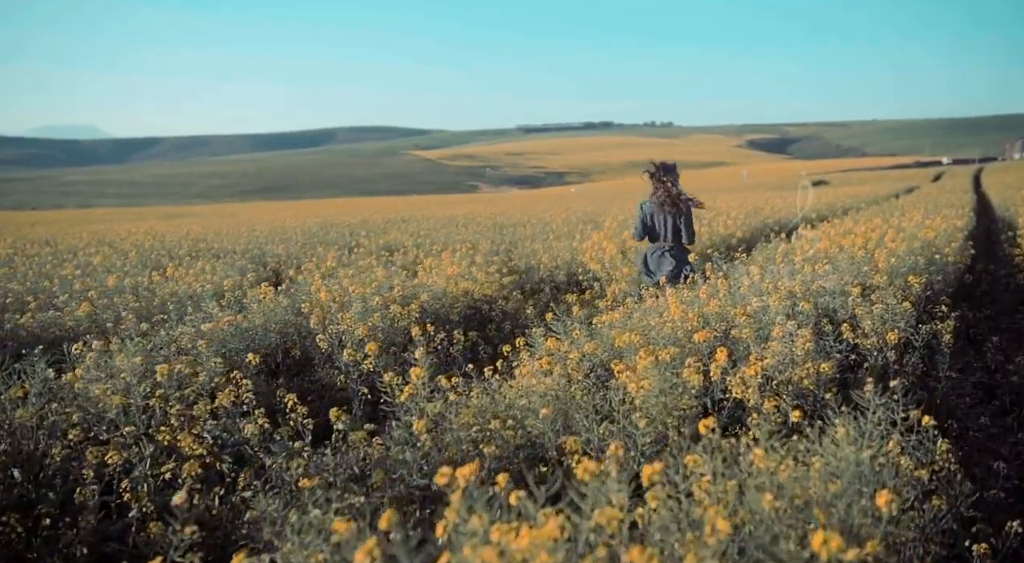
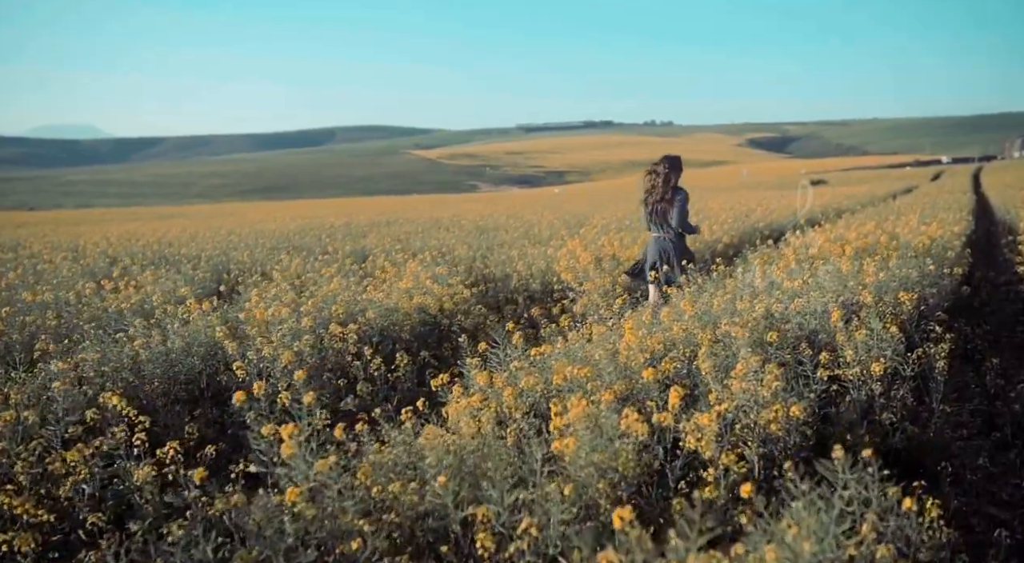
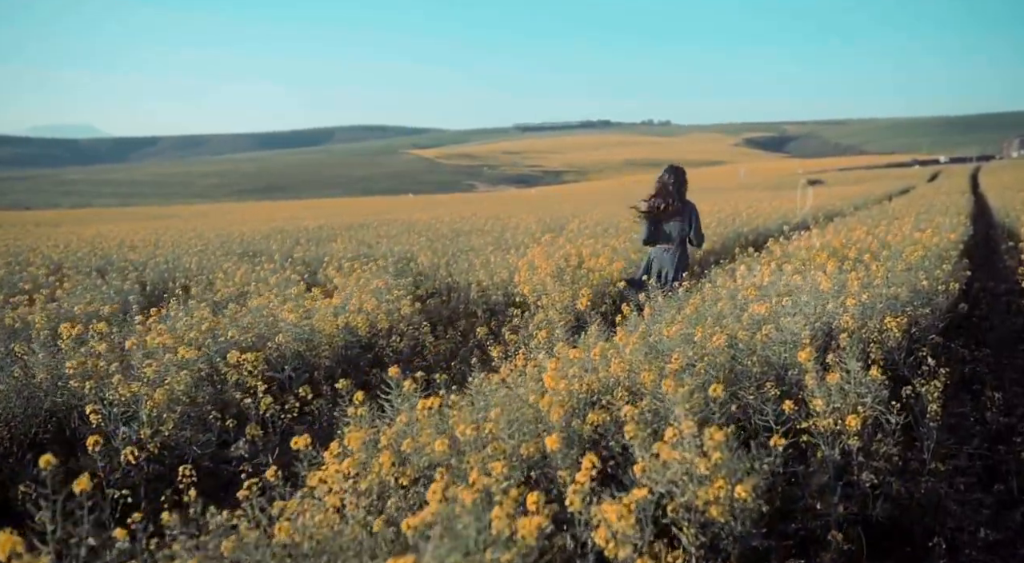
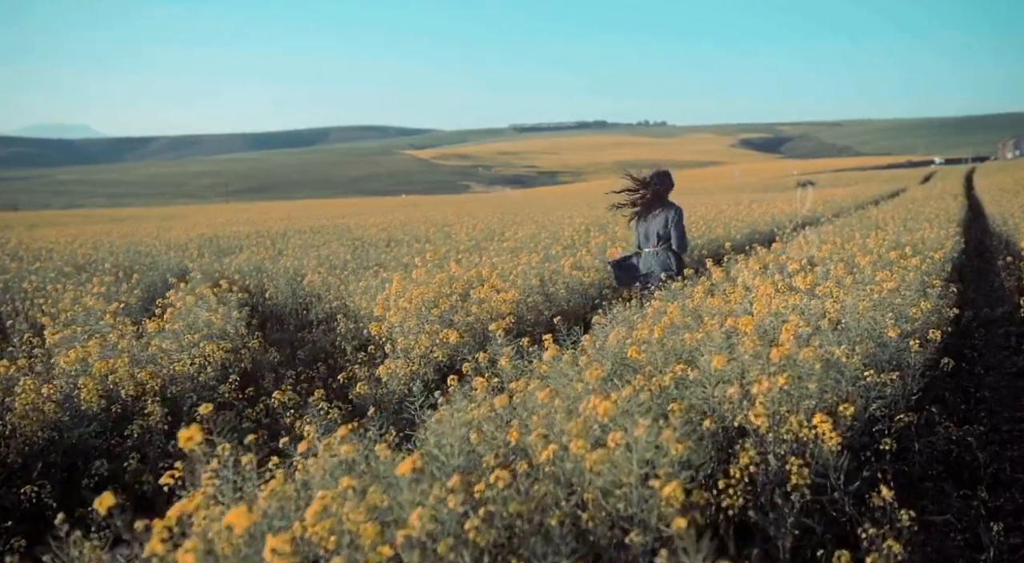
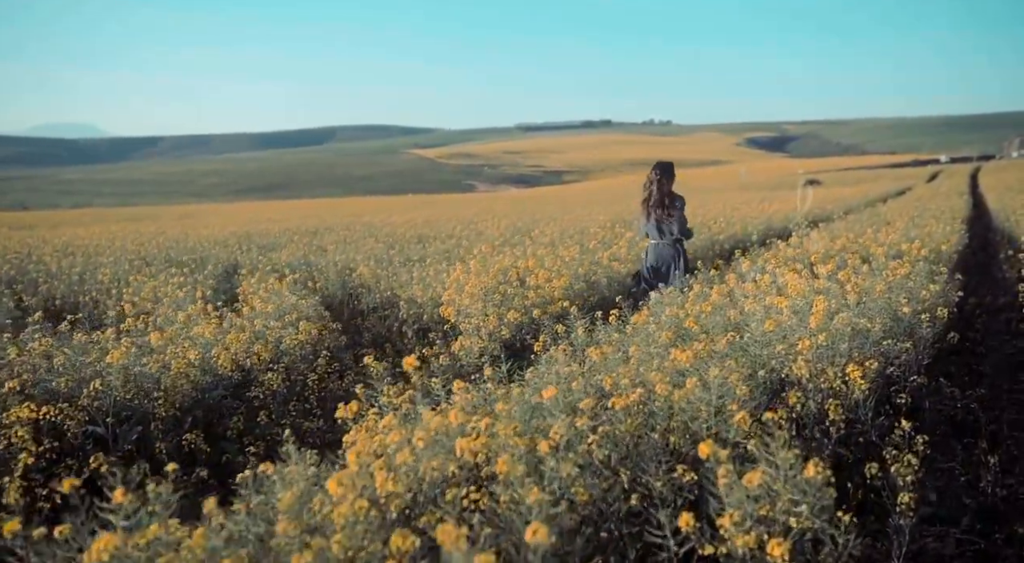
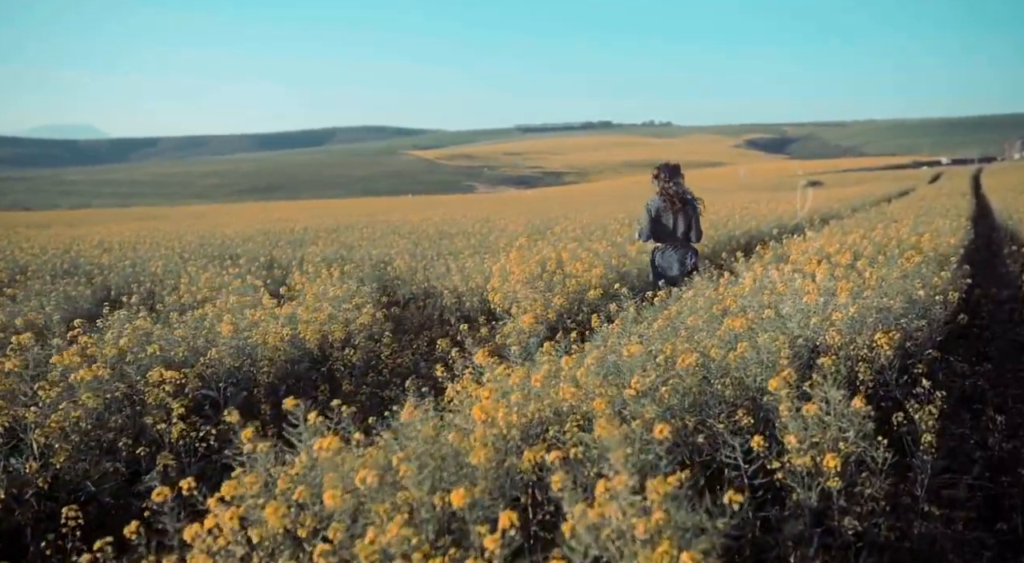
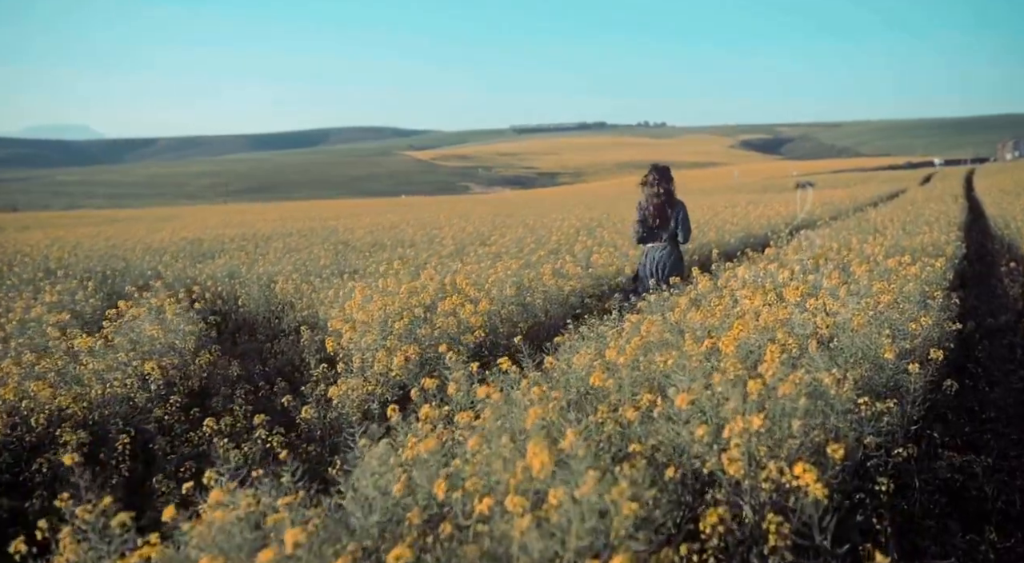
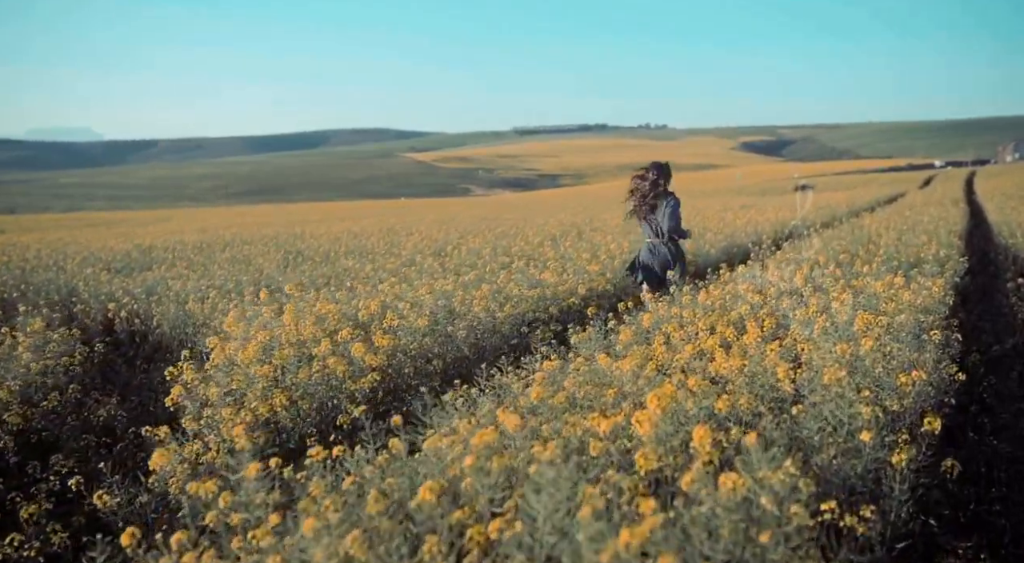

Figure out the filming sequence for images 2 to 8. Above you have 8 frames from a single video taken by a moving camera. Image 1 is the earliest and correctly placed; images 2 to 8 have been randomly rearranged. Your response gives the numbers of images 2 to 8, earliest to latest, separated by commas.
2, 3, 6, 5, 4, 7, 8
